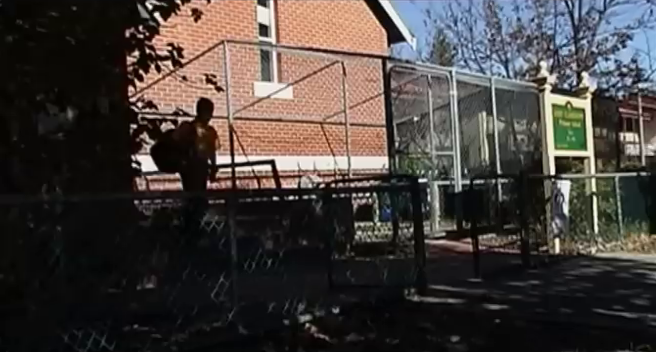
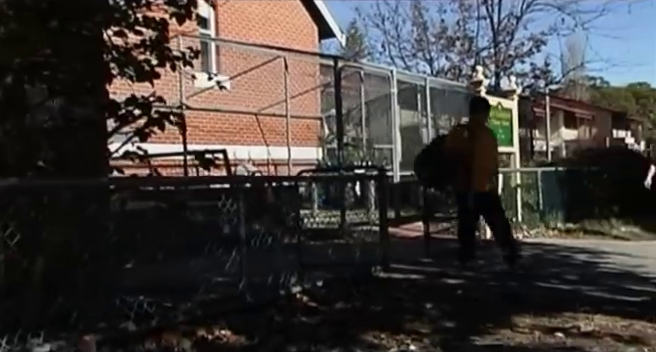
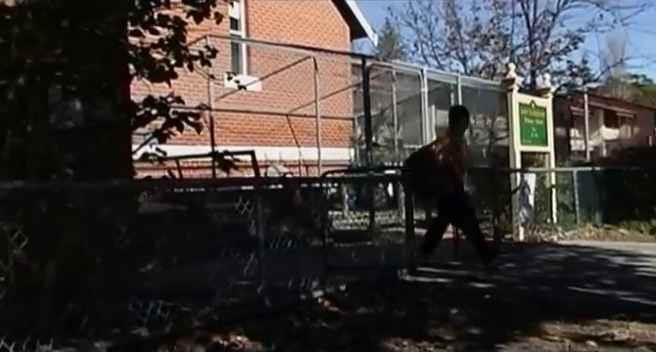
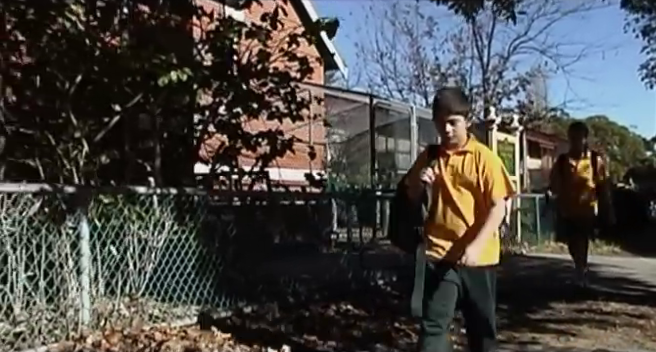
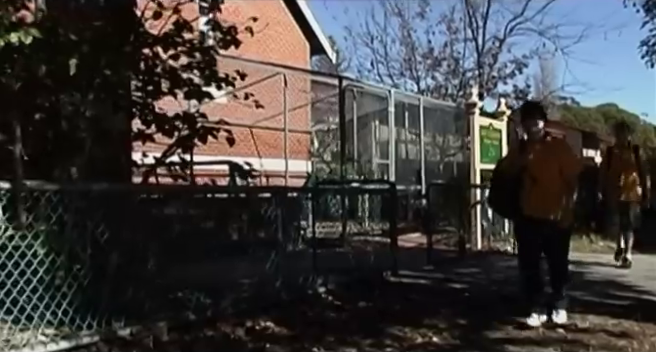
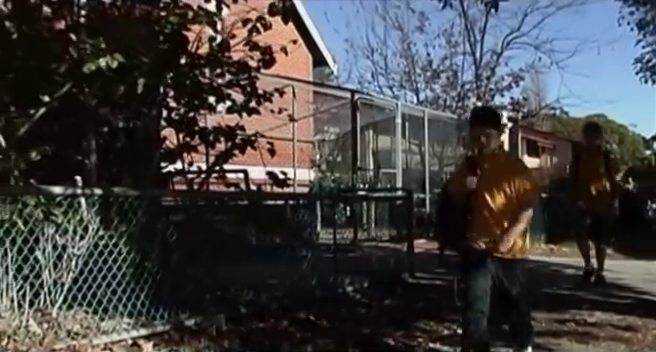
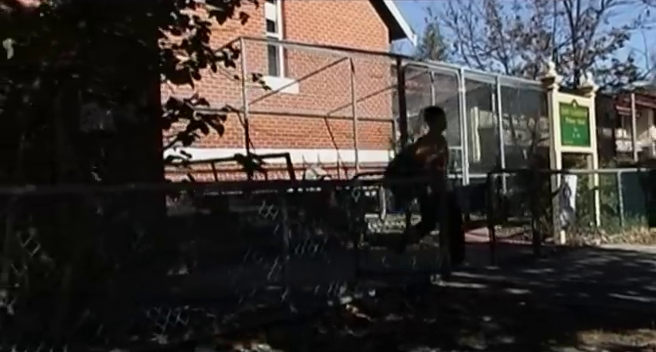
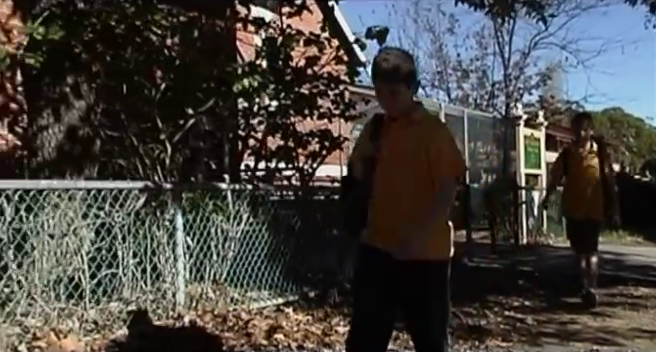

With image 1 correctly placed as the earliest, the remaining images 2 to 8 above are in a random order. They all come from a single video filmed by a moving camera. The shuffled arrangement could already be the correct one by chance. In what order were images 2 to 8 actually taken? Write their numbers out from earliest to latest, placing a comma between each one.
7, 3, 2, 5, 6, 4, 8
